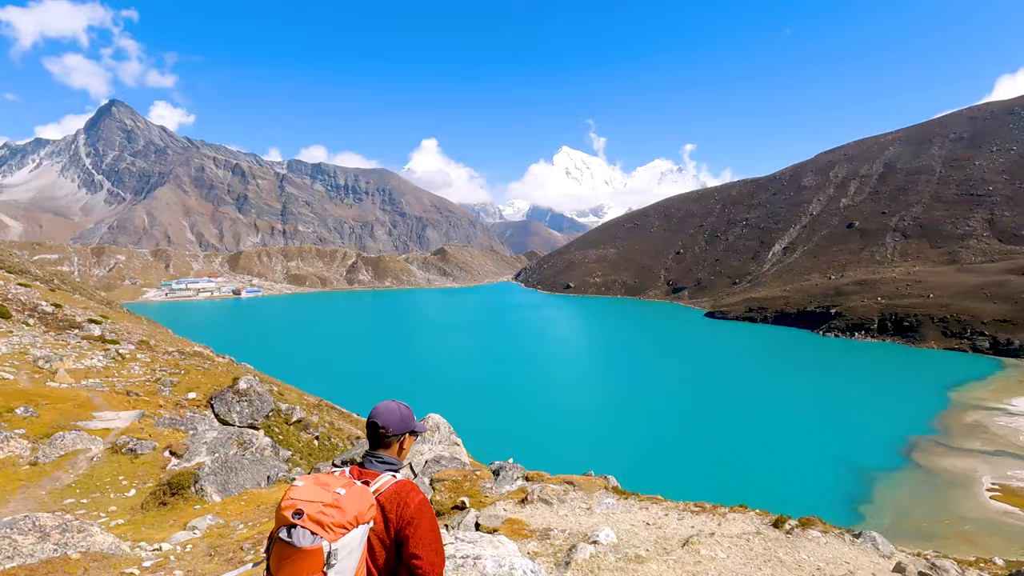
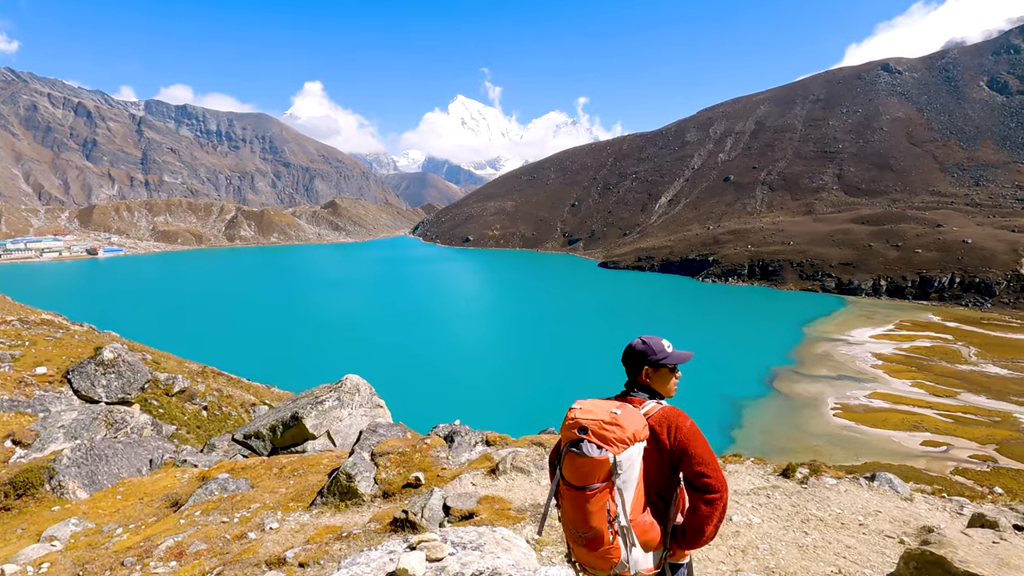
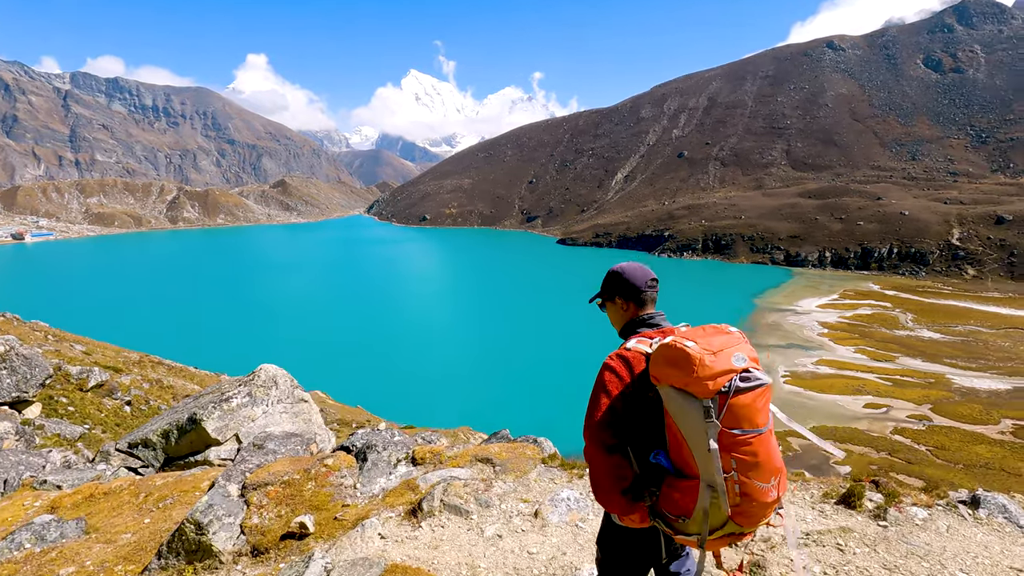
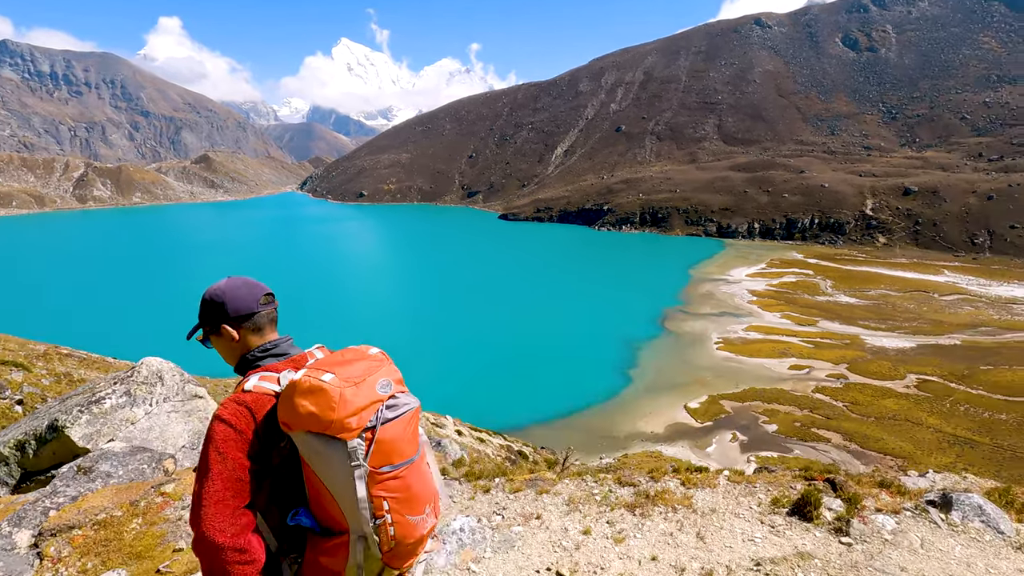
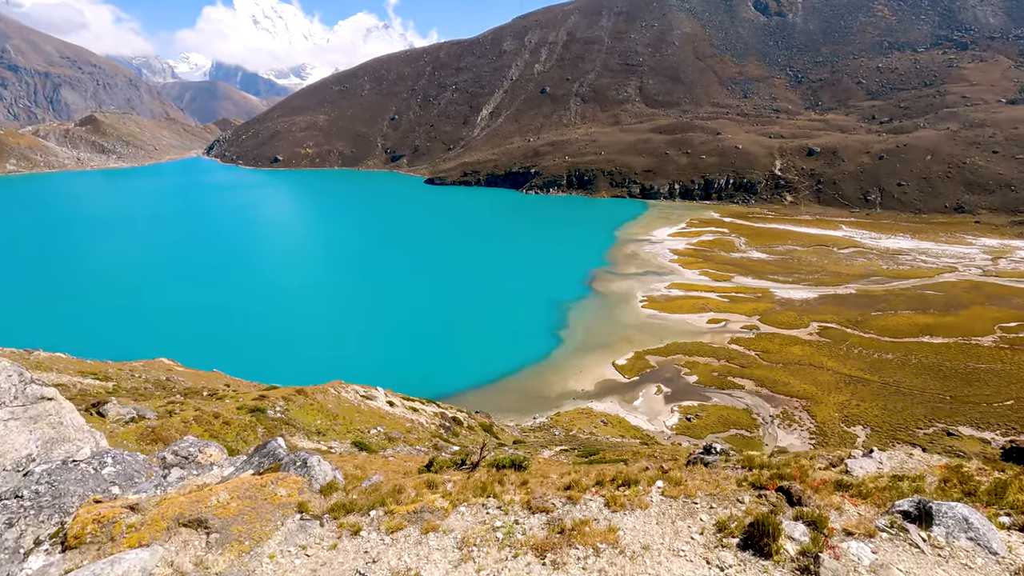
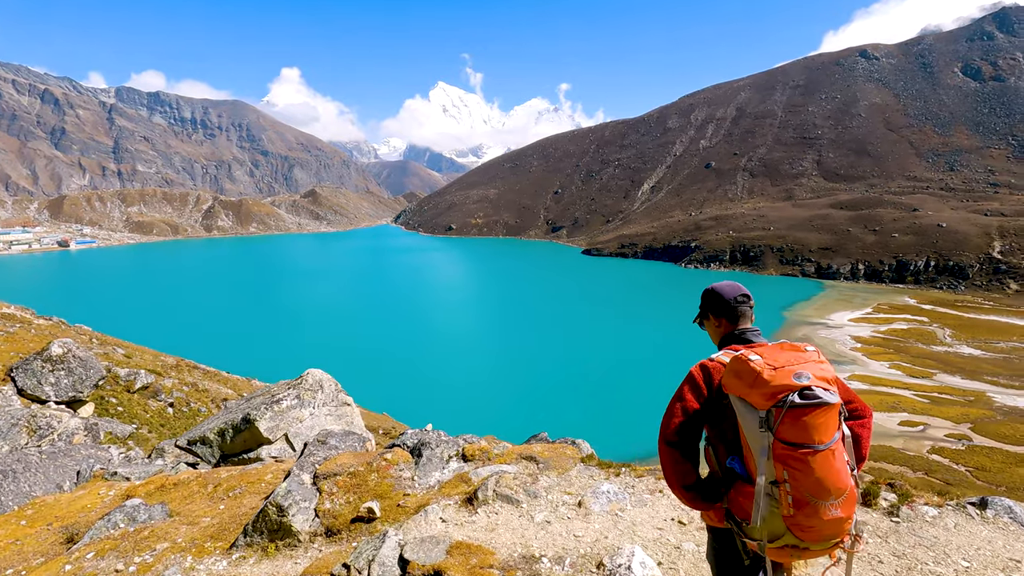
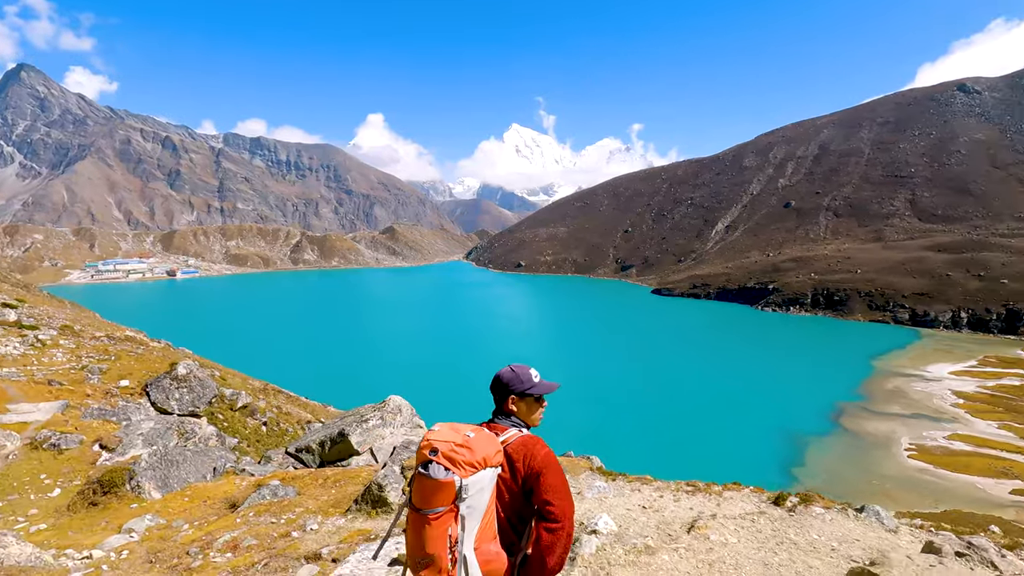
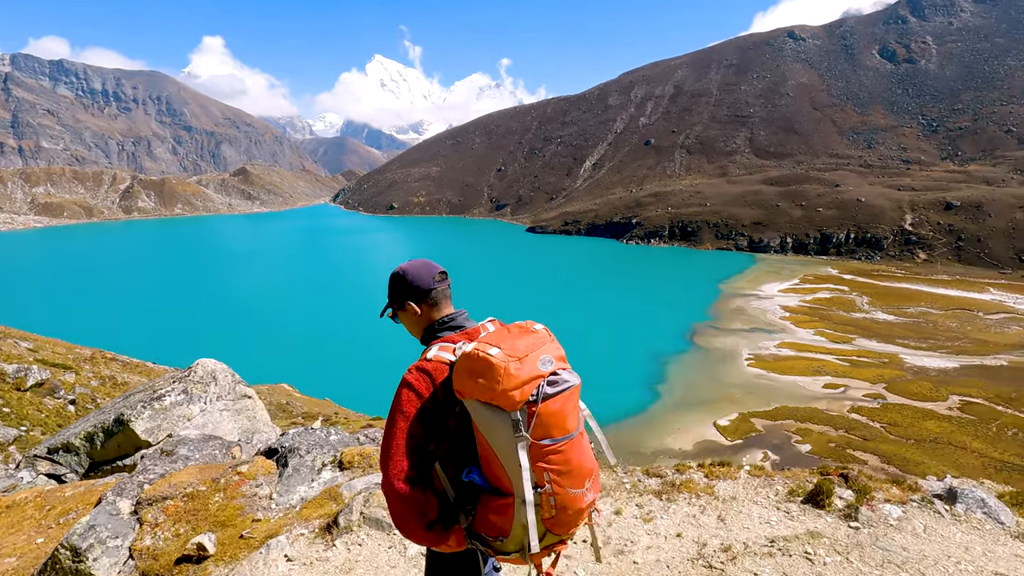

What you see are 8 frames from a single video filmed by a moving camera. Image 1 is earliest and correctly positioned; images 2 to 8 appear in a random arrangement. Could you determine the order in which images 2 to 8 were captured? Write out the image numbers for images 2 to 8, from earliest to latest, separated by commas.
7, 2, 6, 3, 8, 4, 5
